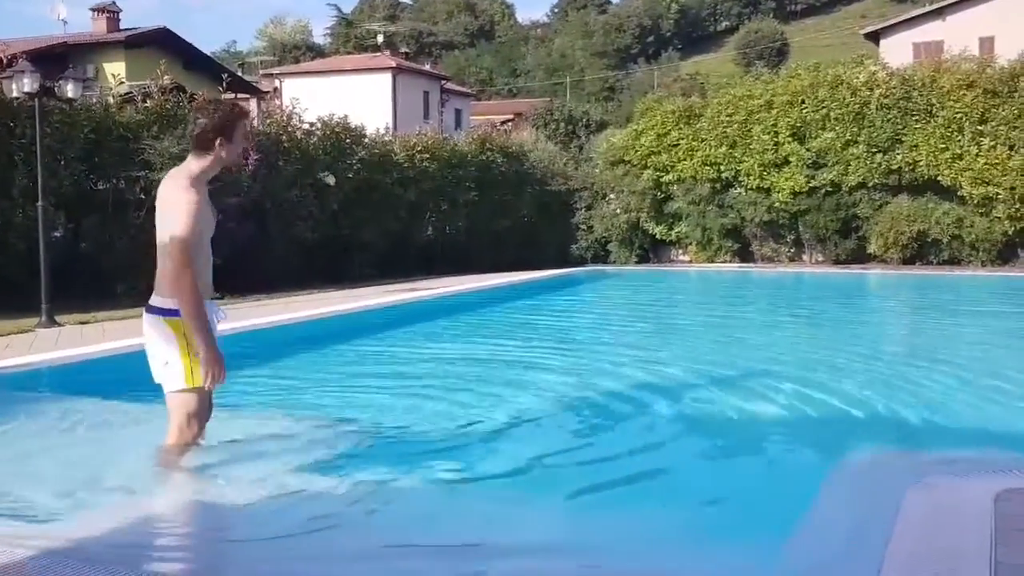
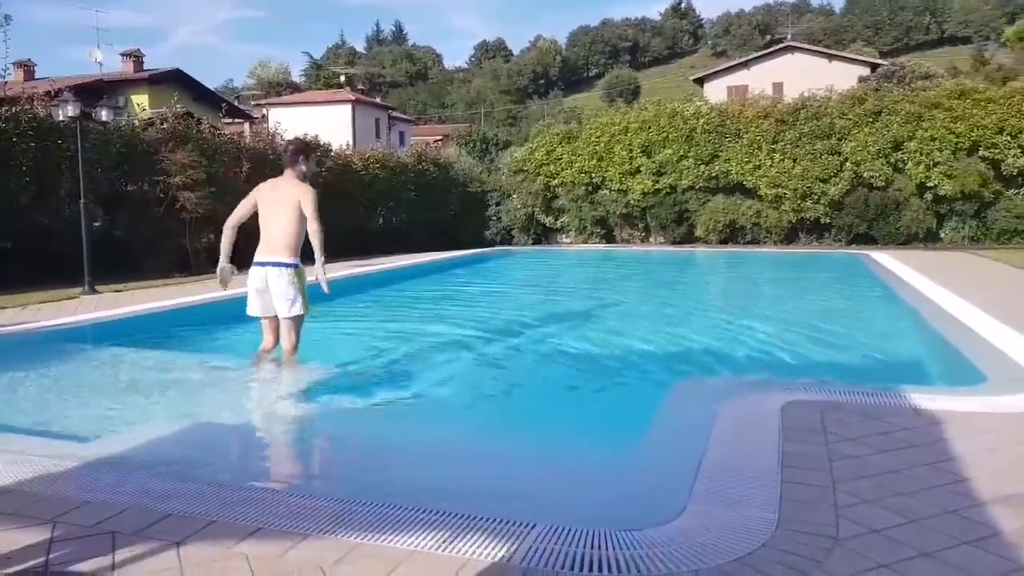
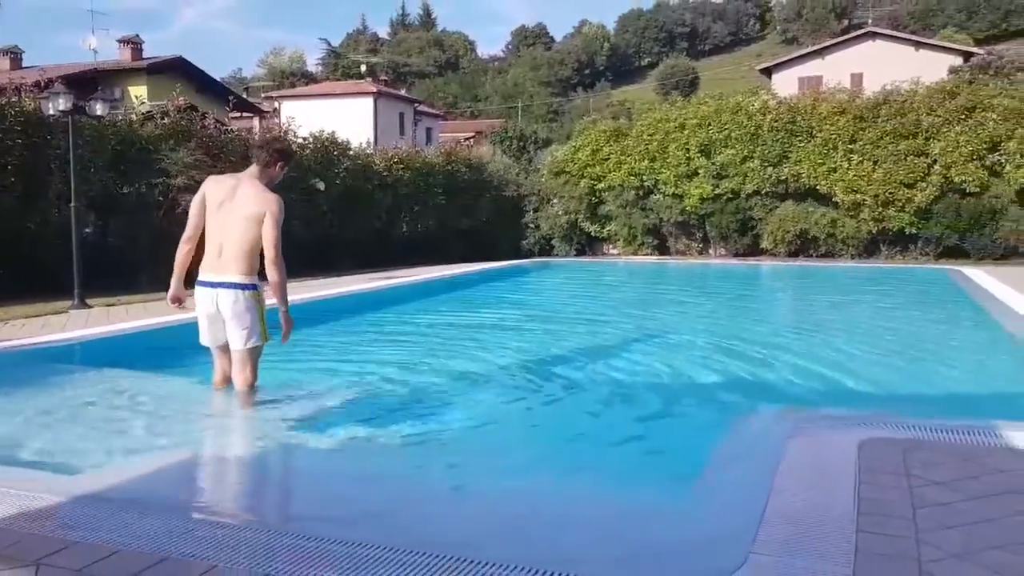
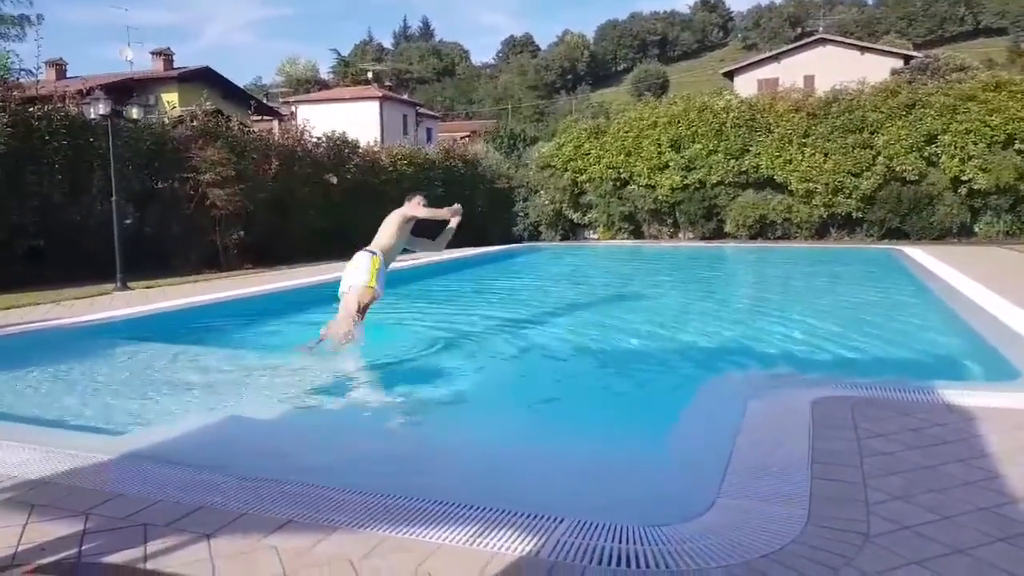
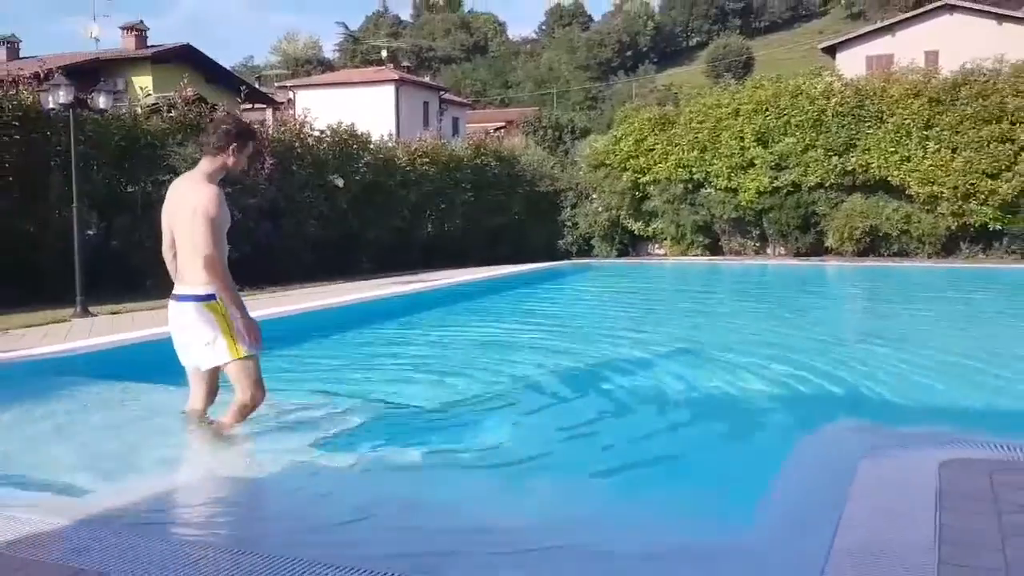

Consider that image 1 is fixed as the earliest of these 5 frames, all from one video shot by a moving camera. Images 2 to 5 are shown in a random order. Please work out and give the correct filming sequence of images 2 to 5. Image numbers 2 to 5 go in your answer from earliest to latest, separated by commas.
5, 3, 2, 4
